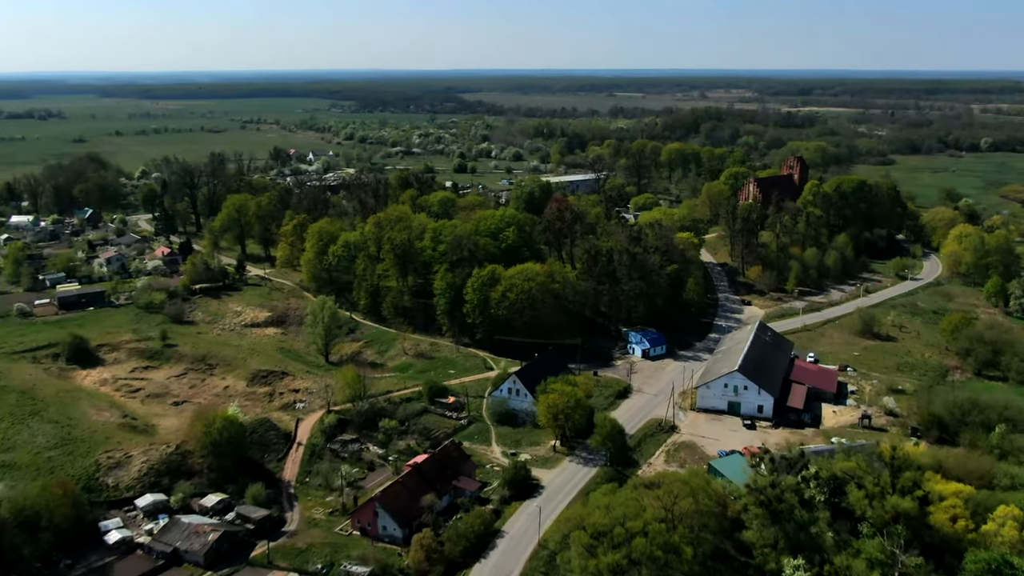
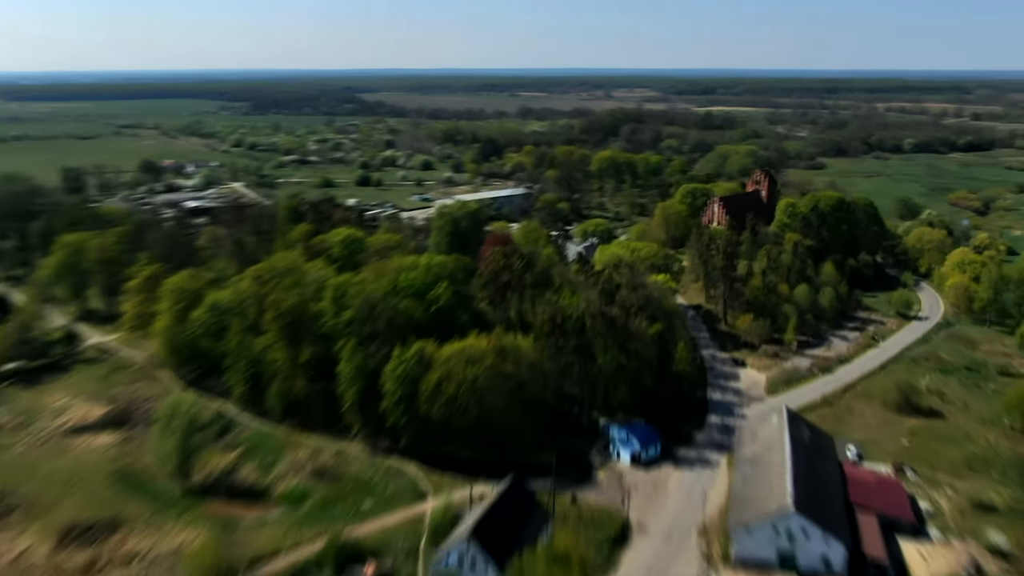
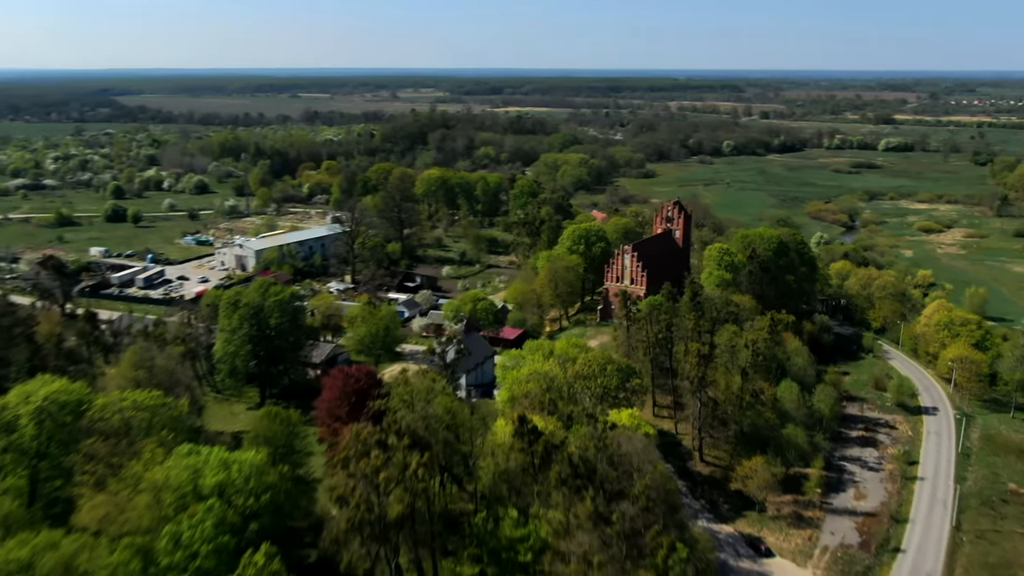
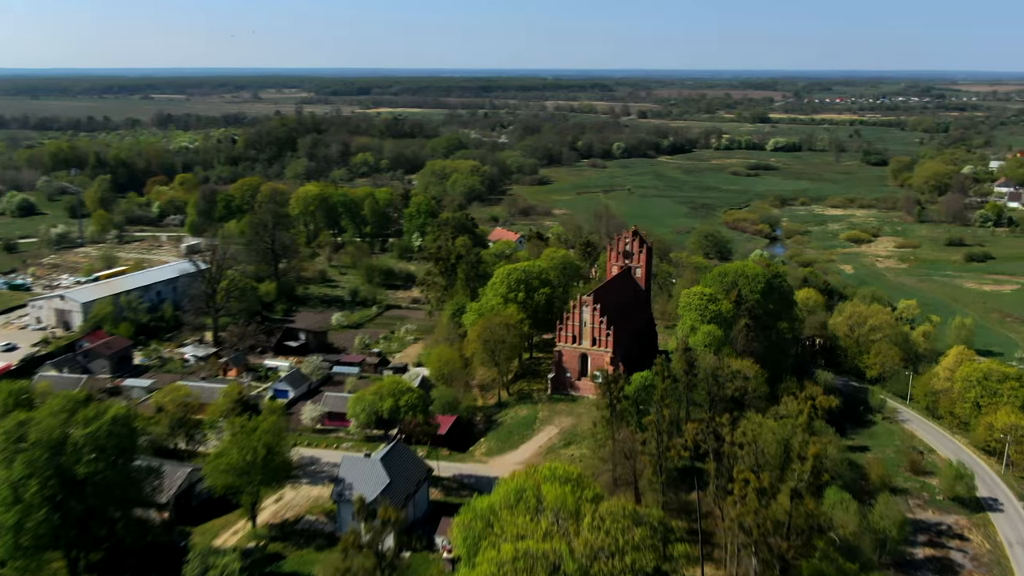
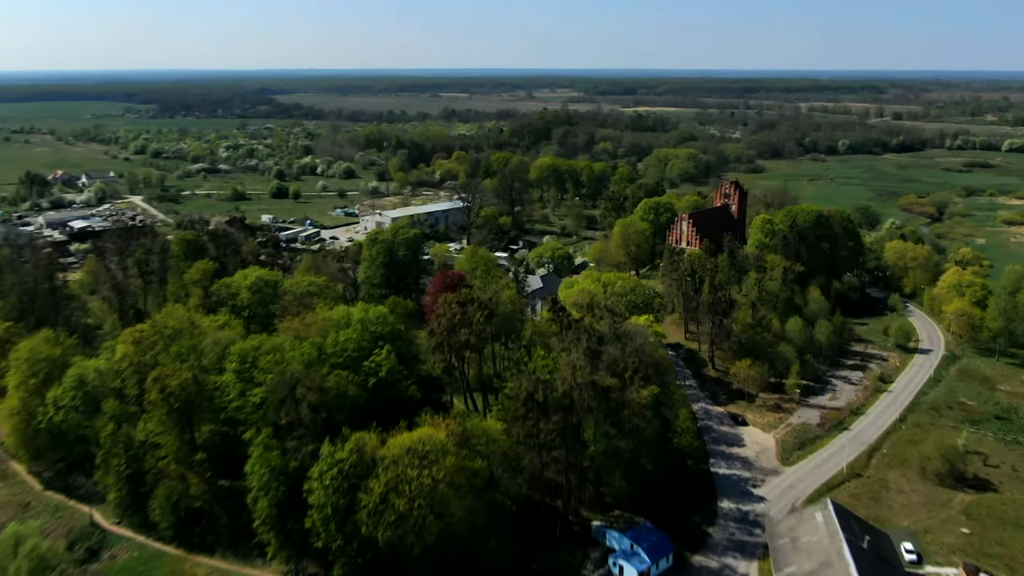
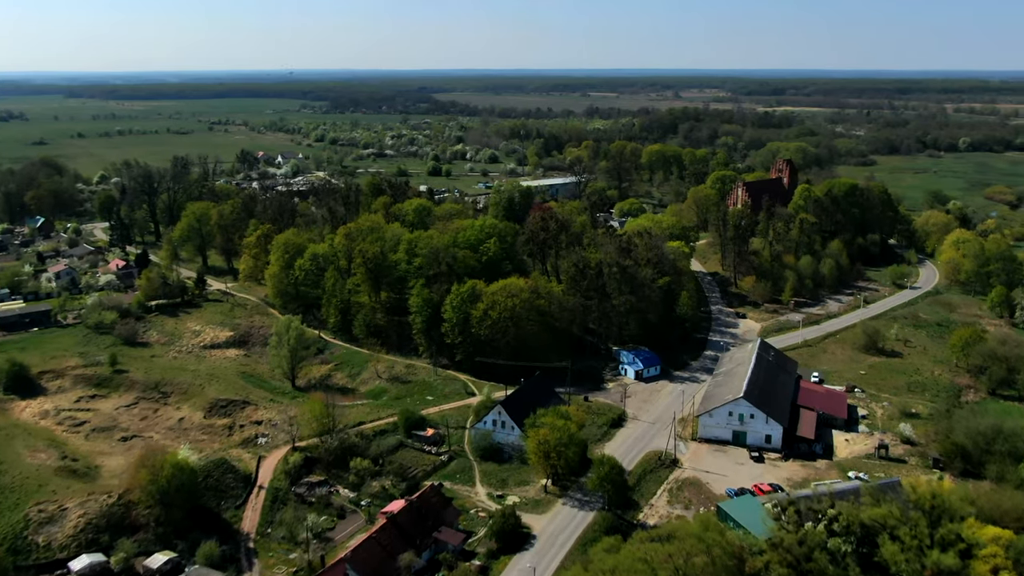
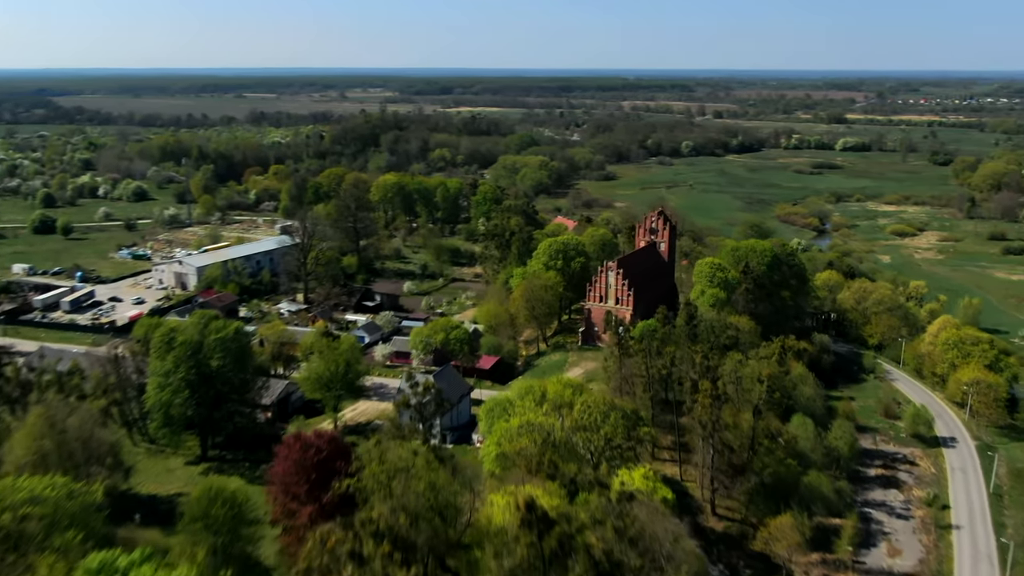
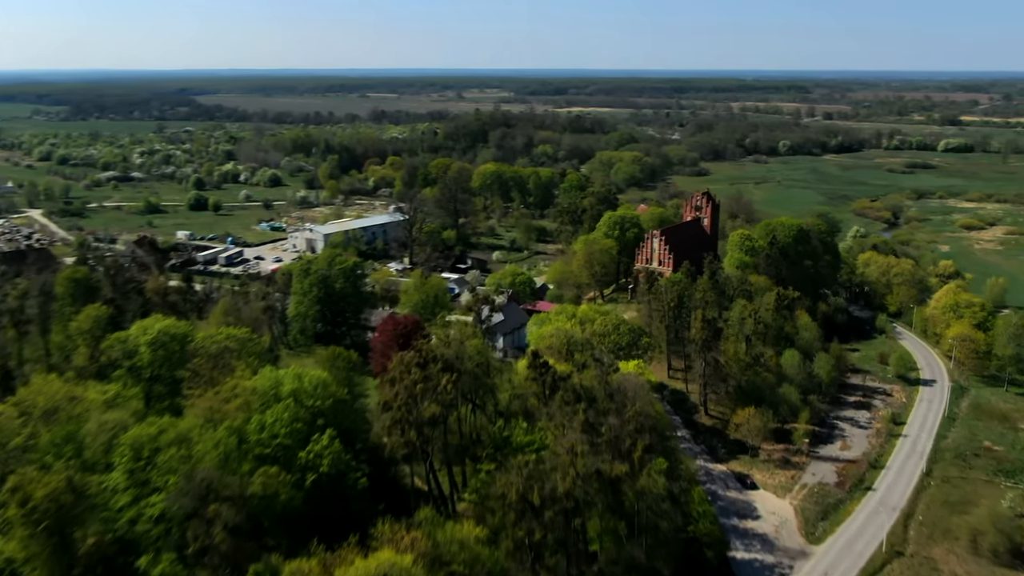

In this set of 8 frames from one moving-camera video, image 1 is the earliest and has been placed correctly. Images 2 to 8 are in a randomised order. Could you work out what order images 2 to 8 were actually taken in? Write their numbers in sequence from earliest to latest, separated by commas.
6, 2, 5, 8, 3, 7, 4
